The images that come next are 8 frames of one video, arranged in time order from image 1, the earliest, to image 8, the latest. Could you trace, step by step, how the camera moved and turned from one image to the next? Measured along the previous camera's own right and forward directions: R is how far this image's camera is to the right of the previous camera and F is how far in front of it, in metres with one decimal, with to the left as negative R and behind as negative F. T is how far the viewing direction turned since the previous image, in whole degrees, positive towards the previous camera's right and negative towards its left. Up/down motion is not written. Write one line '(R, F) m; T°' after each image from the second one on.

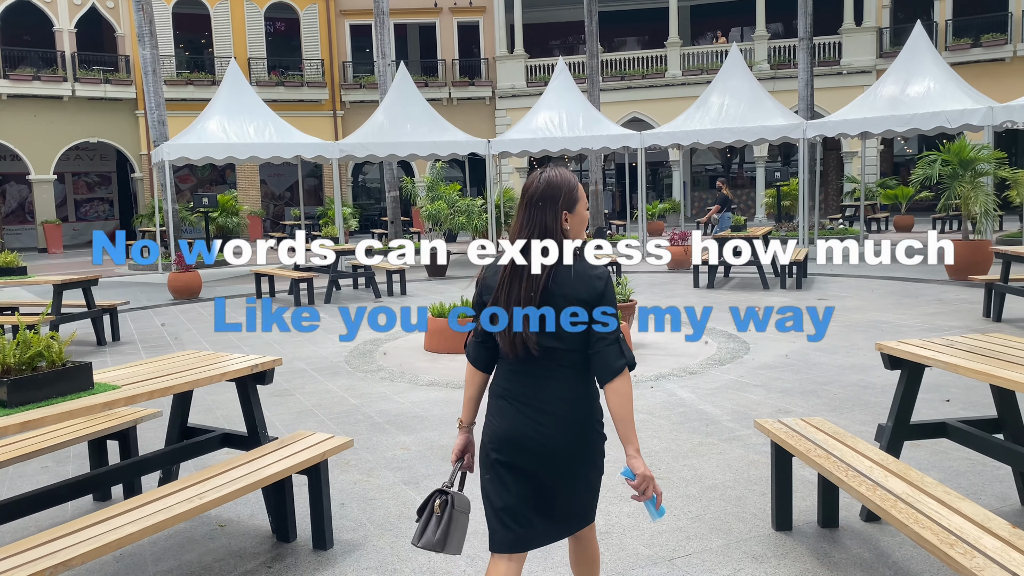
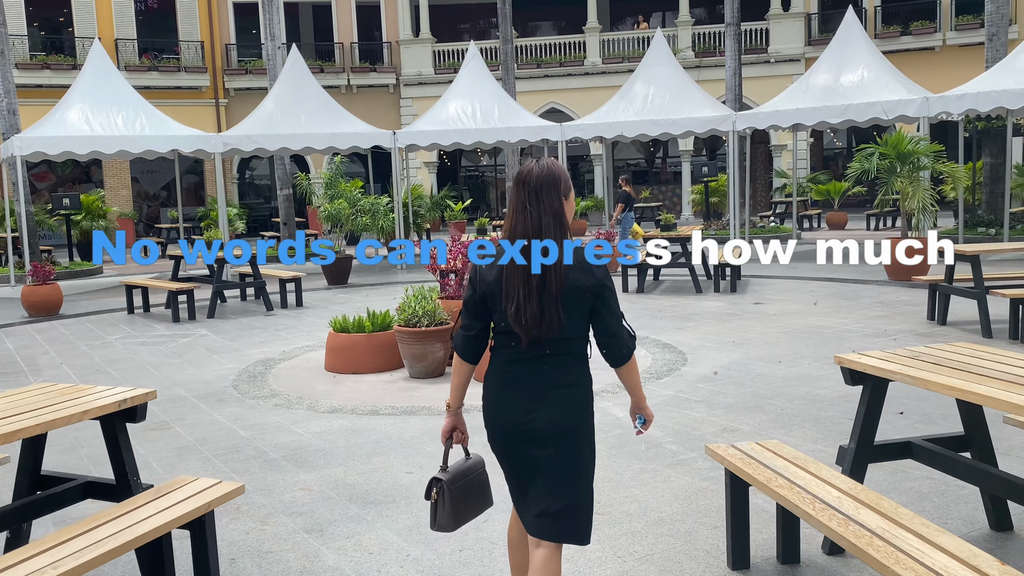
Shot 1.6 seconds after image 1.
(-0.1, +0.8) m; +7°
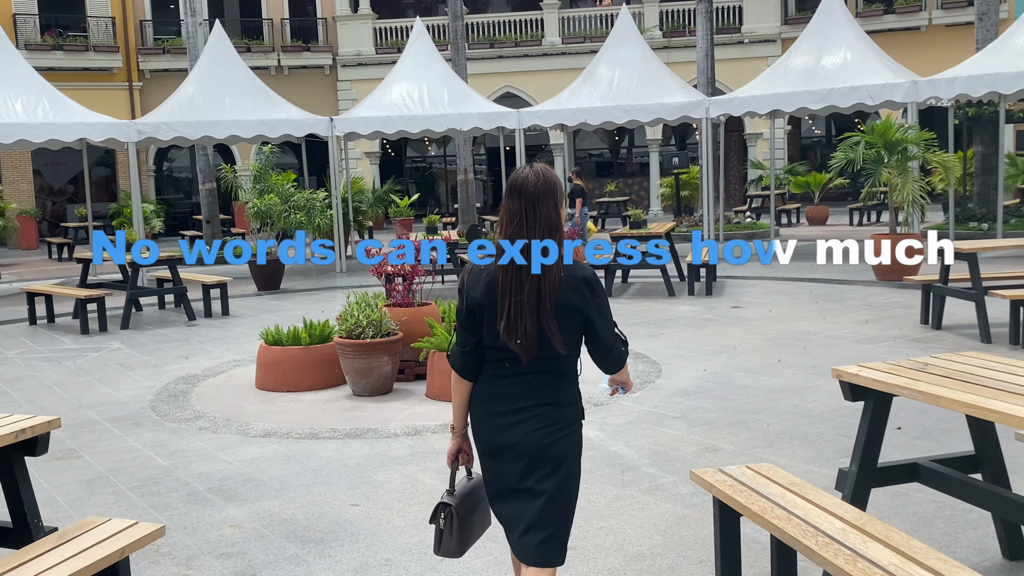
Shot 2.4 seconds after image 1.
(-0.1, +0.8) m; +3°
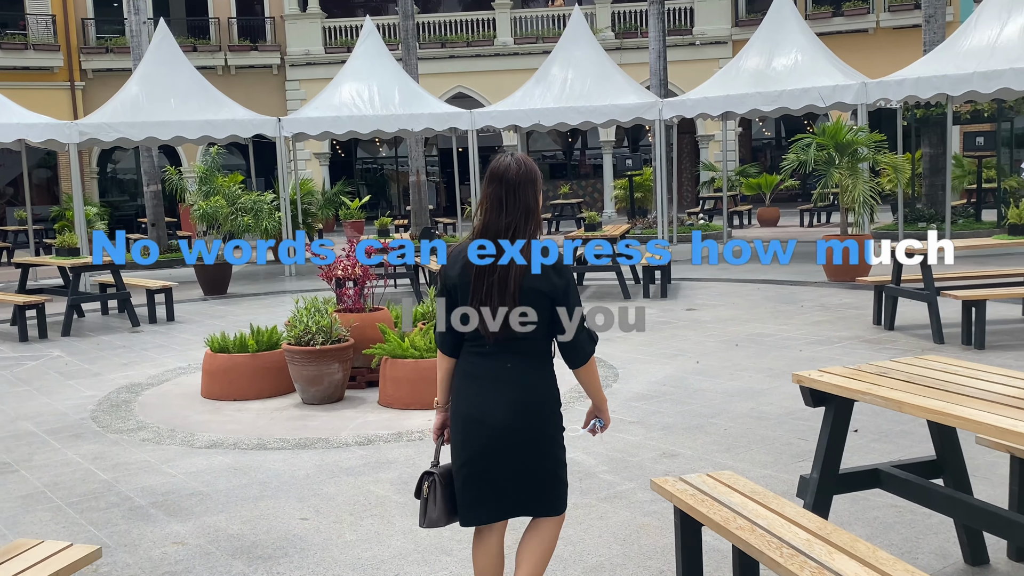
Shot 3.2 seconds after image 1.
(+0.1, +0.1) m; +2°
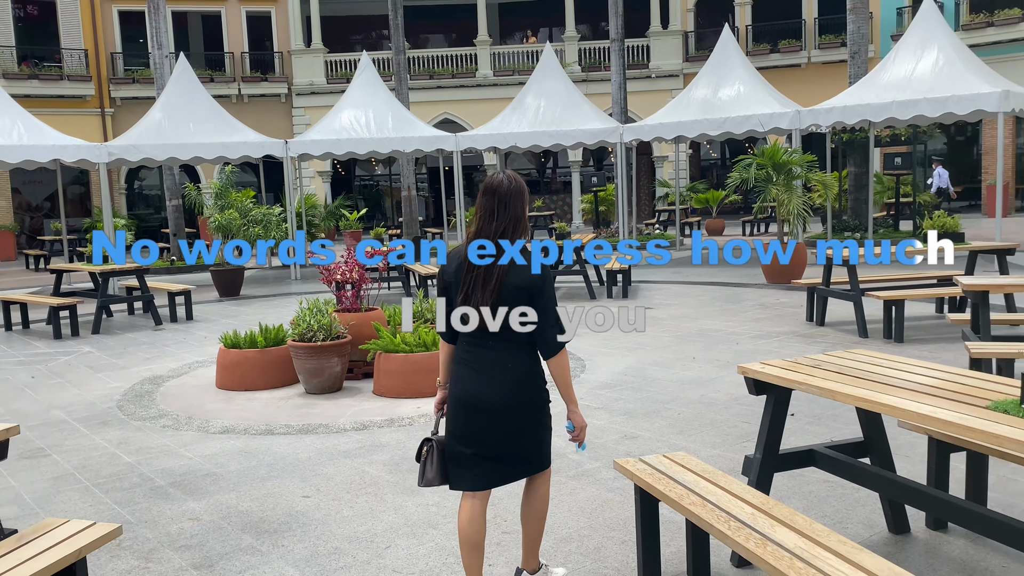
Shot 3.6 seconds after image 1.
(-0.1, -1.1) m; +2°
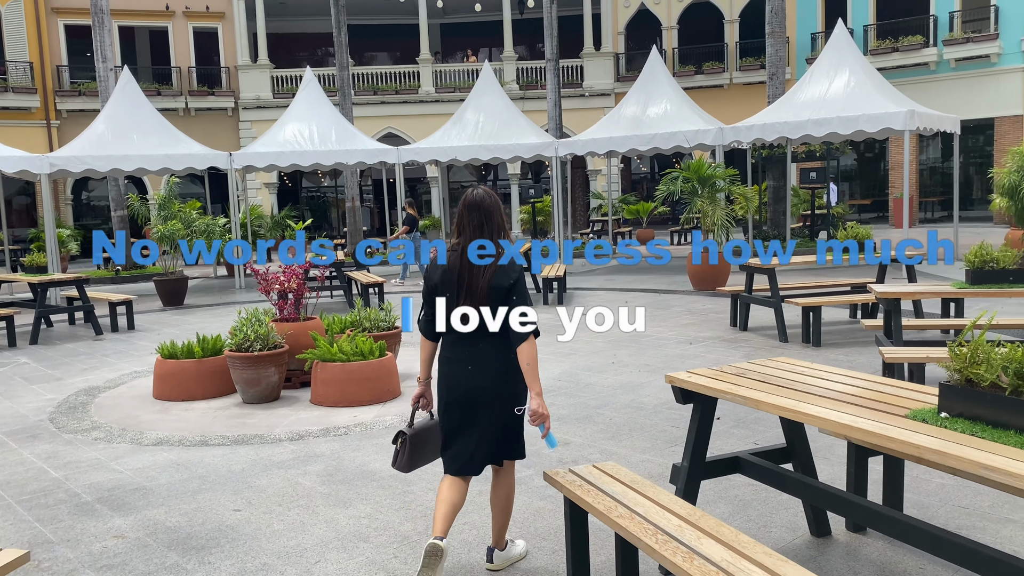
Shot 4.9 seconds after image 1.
(-0.1, -0.4) m; +4°
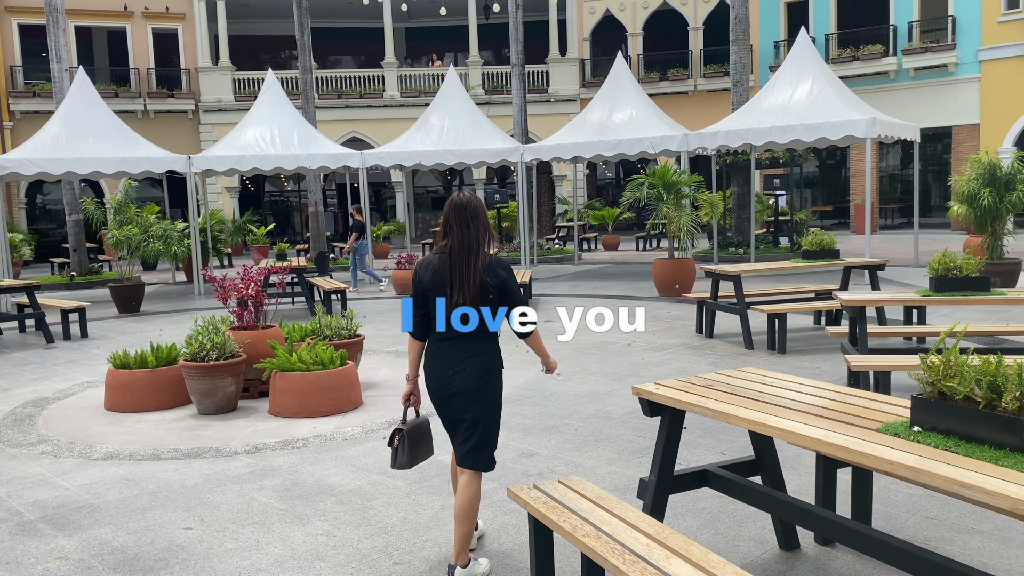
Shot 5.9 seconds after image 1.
(0.0, +0.1) m; +2°
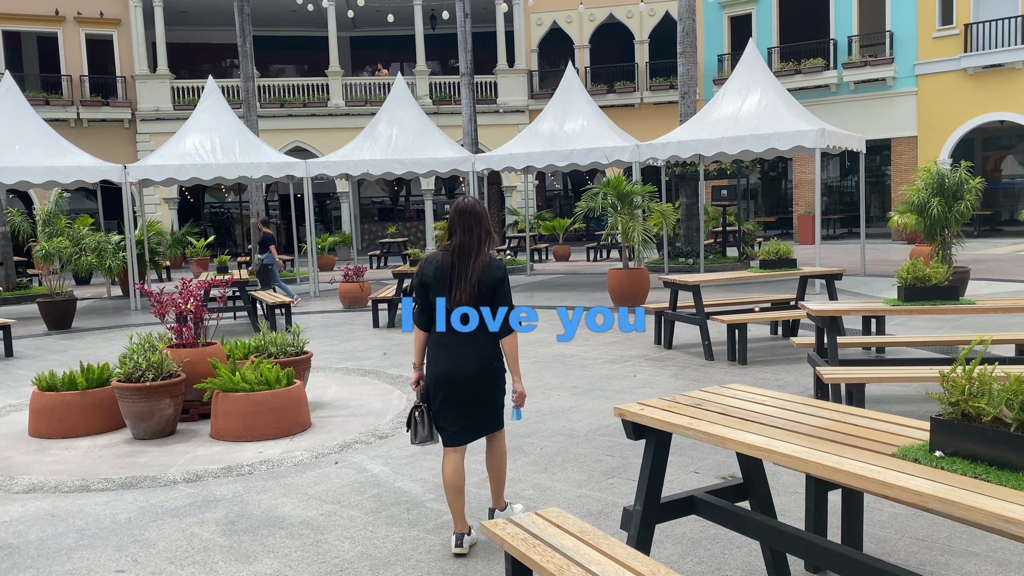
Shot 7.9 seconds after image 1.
(0.0, +0.2) m; +4°
